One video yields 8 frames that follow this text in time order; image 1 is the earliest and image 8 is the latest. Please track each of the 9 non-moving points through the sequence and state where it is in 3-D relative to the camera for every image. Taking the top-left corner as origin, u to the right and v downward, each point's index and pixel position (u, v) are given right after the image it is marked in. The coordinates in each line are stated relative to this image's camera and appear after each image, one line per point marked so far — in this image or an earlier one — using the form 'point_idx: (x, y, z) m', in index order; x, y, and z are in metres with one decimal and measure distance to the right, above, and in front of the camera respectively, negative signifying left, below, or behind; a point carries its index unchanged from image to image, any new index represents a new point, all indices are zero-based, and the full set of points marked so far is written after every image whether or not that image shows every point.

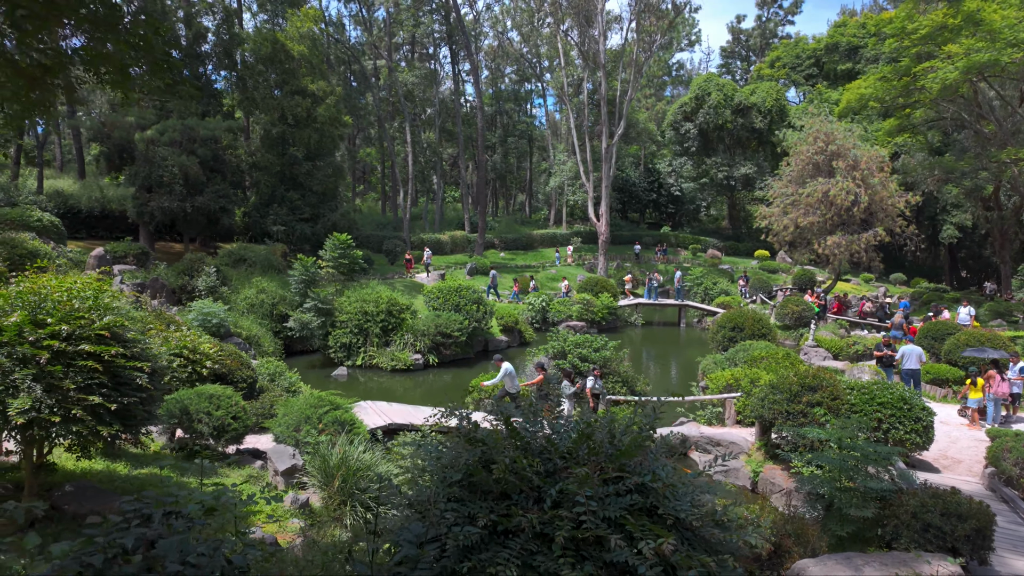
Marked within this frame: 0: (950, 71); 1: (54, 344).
0: (+11.7, +5.8, +16.2) m
1: (-2.9, -0.4, +3.8) m
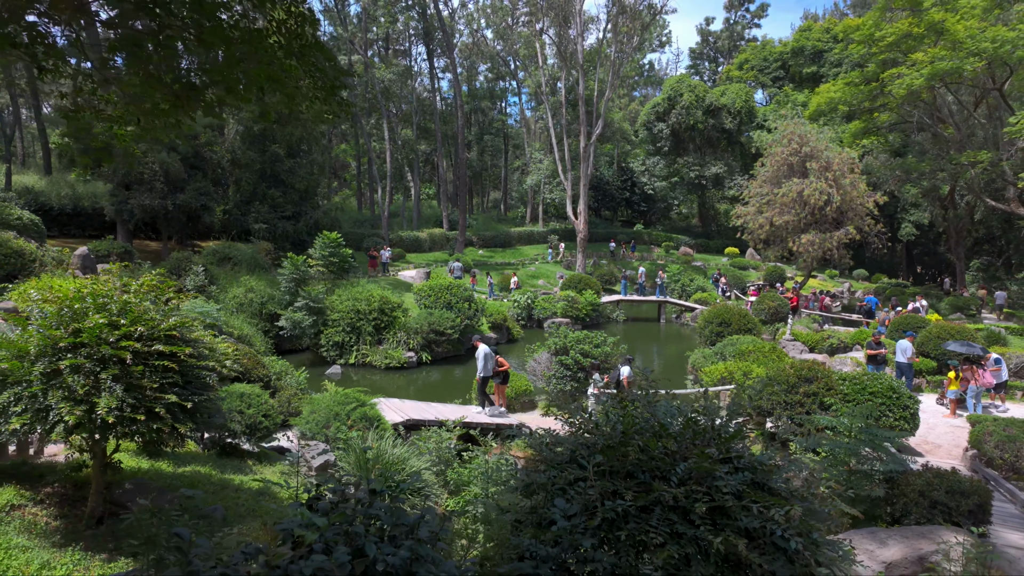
0: (+11.4, +6.0, +17.1) m
1: (-2.4, -0.4, +3.9) m
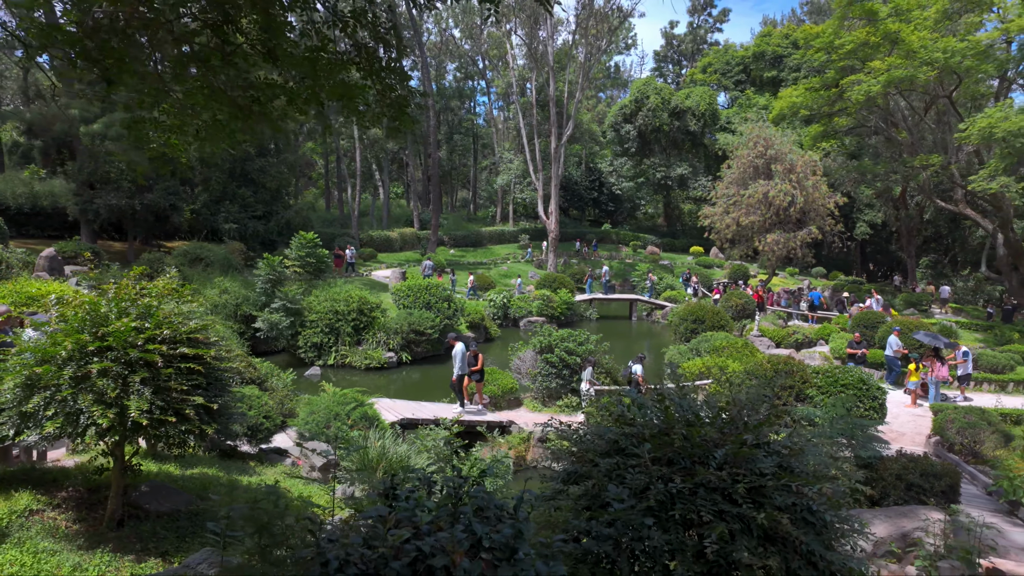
0: (+10.7, +6.0, +17.9) m
1: (-2.3, -0.4, +3.9) m
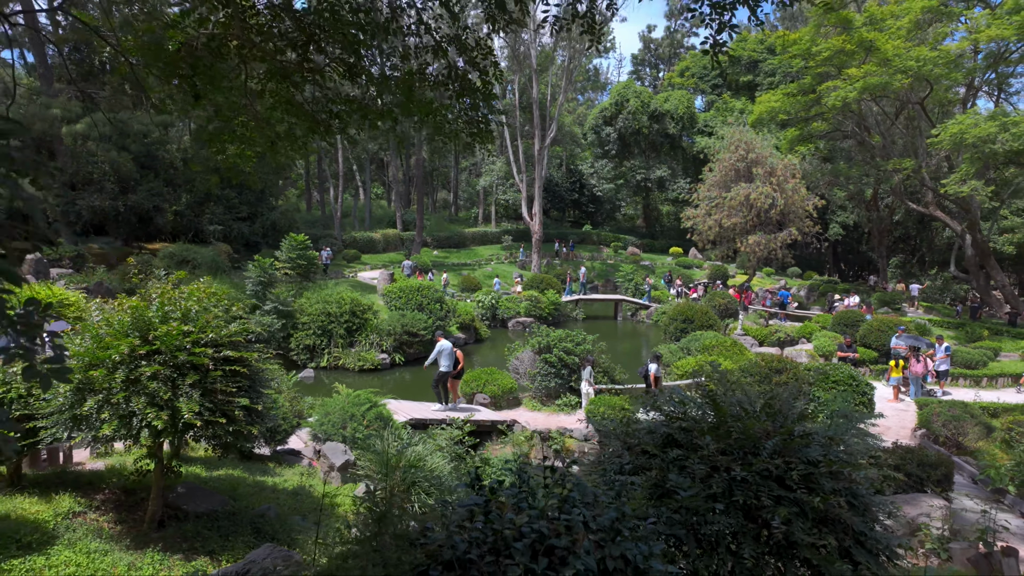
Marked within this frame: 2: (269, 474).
0: (+10.3, +6.0, +18.5) m
1: (-2.0, -0.4, +4.0) m
2: (-2.4, -1.9, +6.0) m
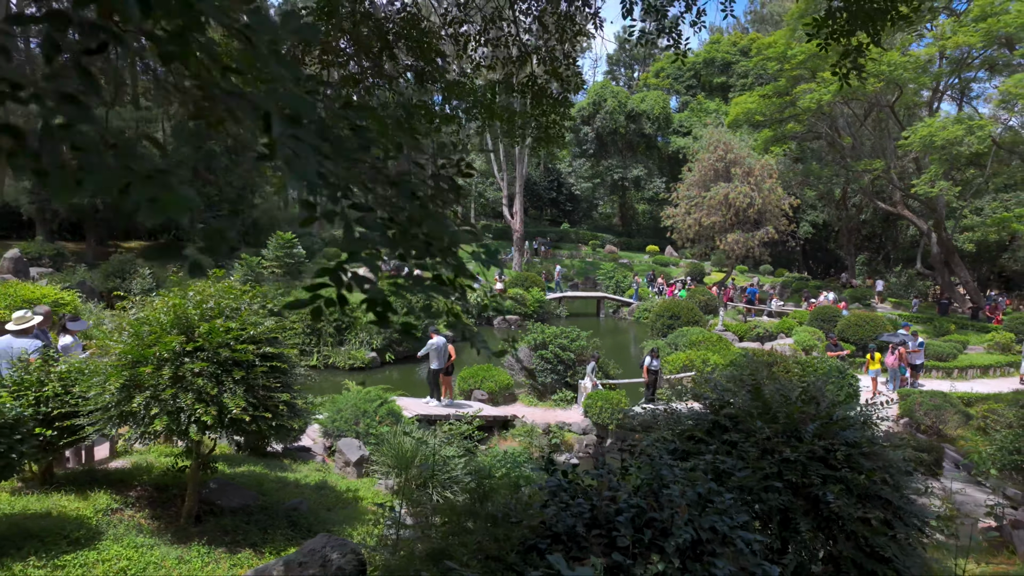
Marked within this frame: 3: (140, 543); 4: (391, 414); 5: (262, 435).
0: (+9.9, +6.2, +19.1) m
1: (-1.8, -0.4, +4.1) m
2: (-2.2, -1.8, +6.1) m
3: (-2.4, -1.6, +3.9) m
4: (-1.5, -1.5, +7.2) m
5: (-1.7, -1.0, +4.2) m
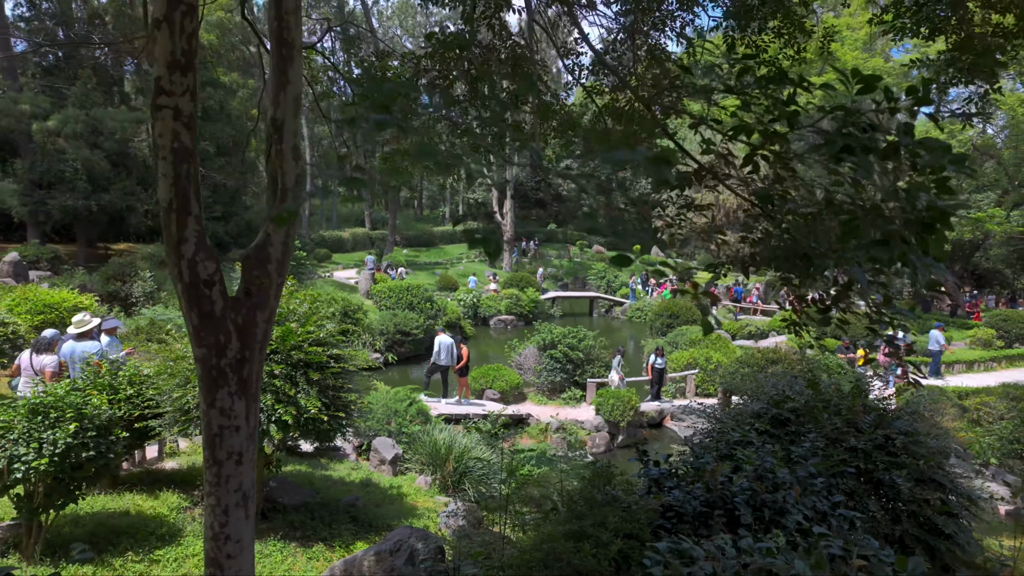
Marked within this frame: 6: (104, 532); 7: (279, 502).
0: (+9.7, +6.2, +19.7) m
1: (-1.4, -0.4, +4.2) m
2: (-1.9, -1.9, +6.2) m
3: (-2.0, -1.7, +4.0) m
4: (-1.1, -1.5, +7.4) m
5: (-1.3, -1.0, +4.4) m
6: (-2.5, -1.5, +3.7) m
7: (-1.8, -1.7, +4.7) m
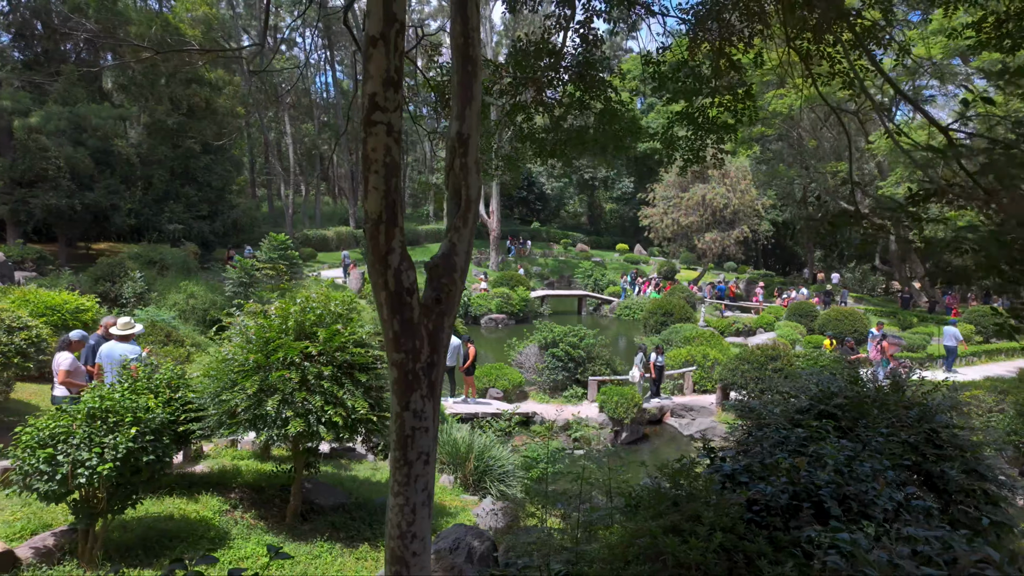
0: (+9.4, +6.3, +20.1) m
1: (-1.1, -0.5, +4.3) m
2: (-1.6, -1.9, +6.2) m
3: (-1.6, -1.7, +4.0) m
4: (-1.0, -1.5, +7.4) m
5: (-1.0, -1.1, +4.4) m
6: (-2.2, -1.5, +3.7) m
7: (-1.5, -1.7, +4.7) m
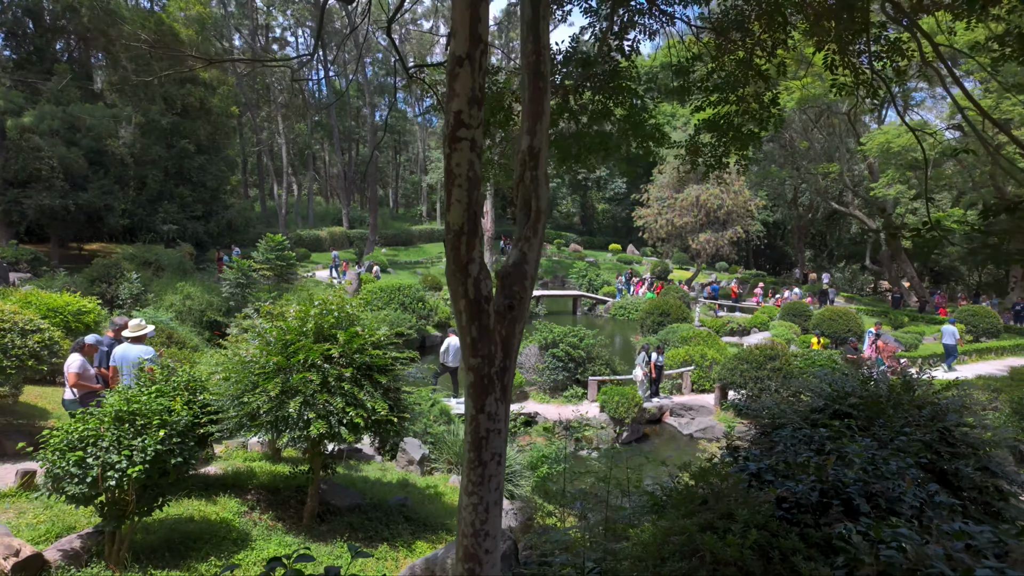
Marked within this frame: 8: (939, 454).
0: (+9.3, +6.3, +20.3) m
1: (-0.9, -0.5, +4.3) m
2: (-1.6, -1.9, +6.3) m
3: (-1.5, -1.7, +4.1) m
4: (-0.9, -1.6, +7.5) m
5: (-0.9, -1.1, +4.4) m
6: (-2.1, -1.5, +3.7) m
7: (-1.4, -1.7, +4.8) m
8: (+2.4, -0.9, +3.3) m
